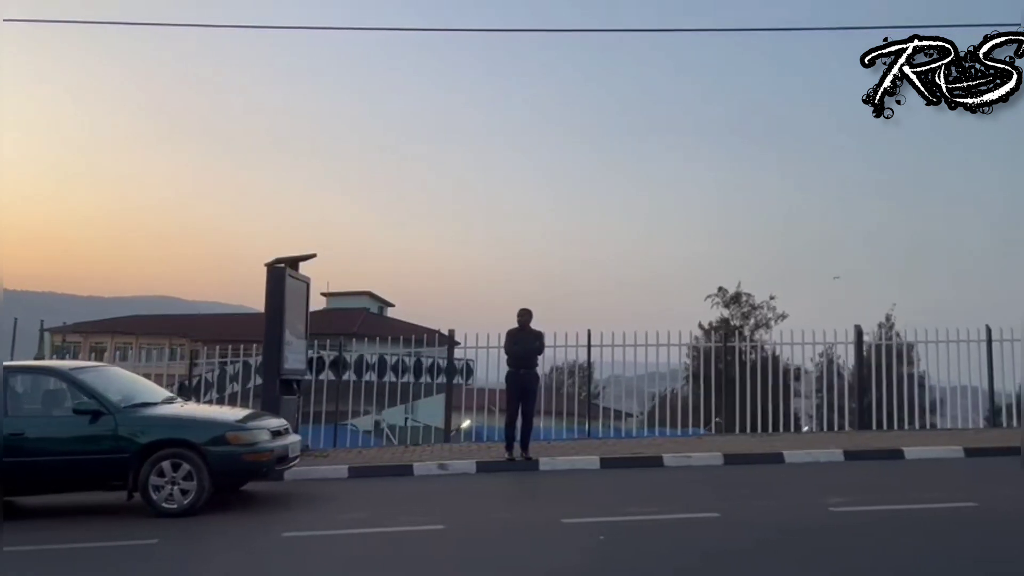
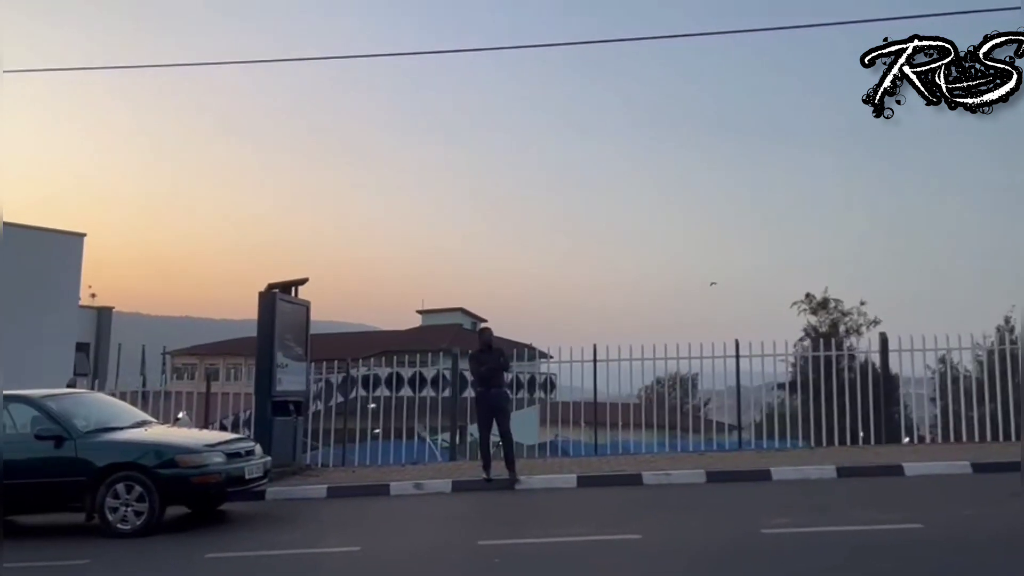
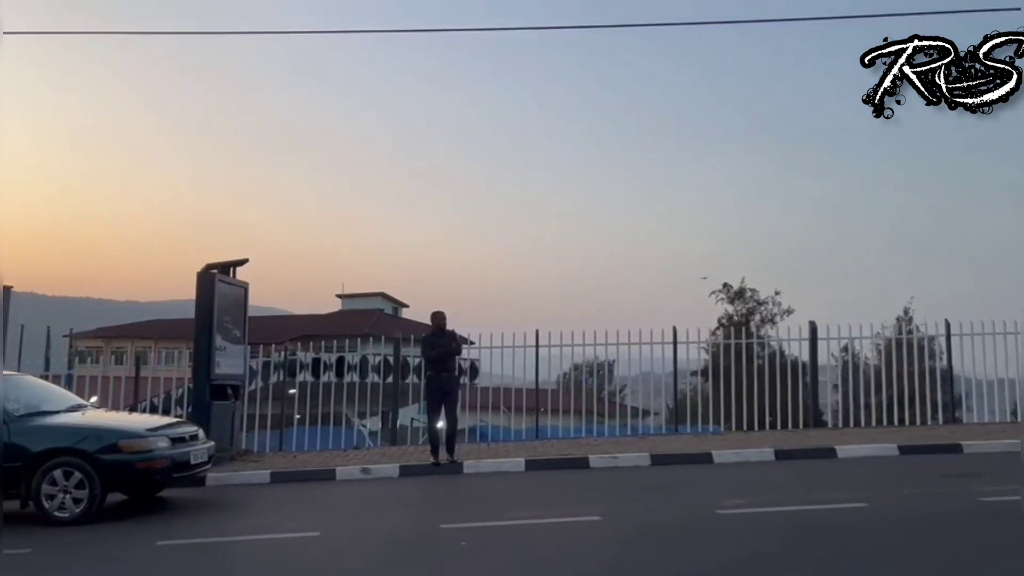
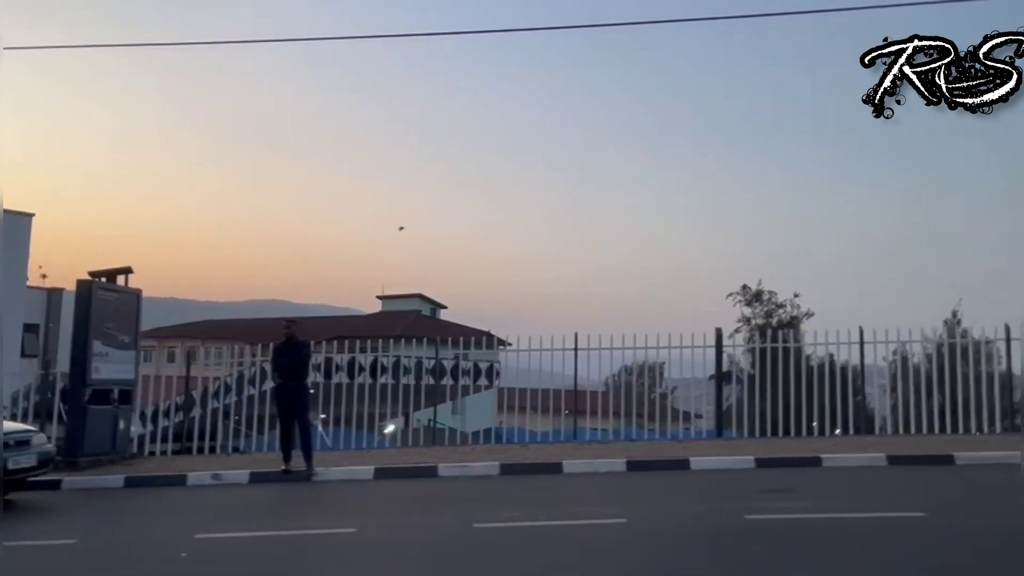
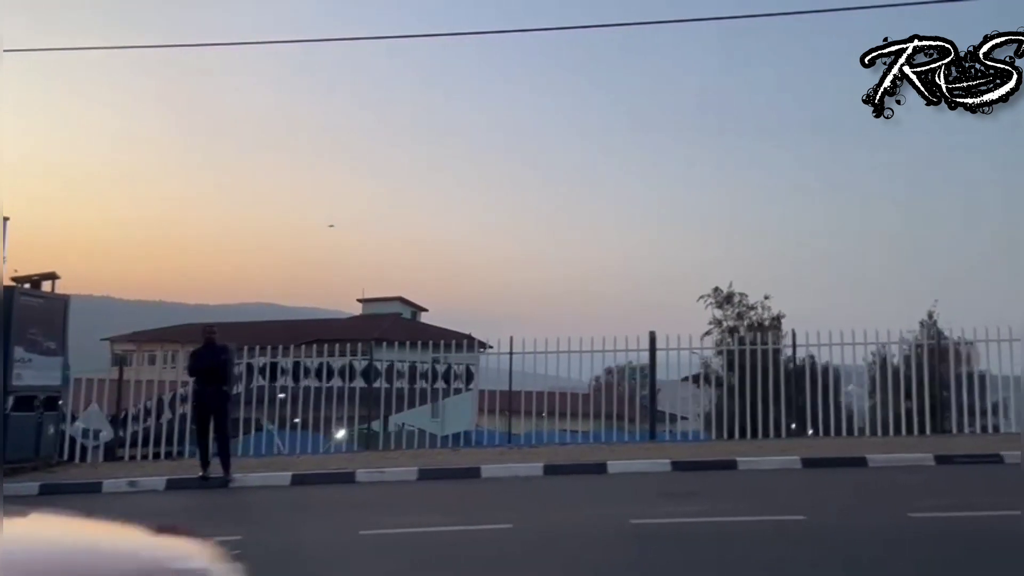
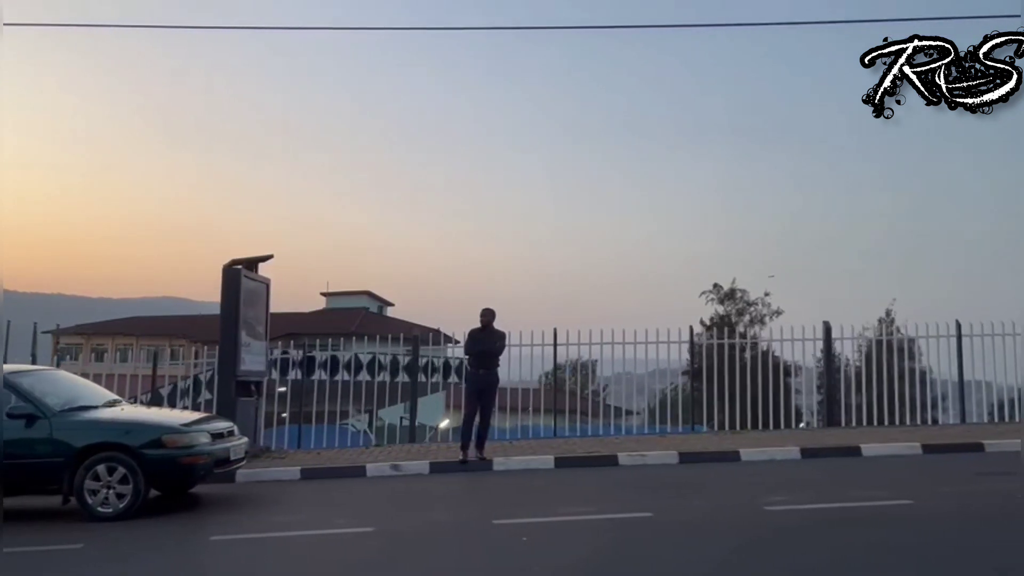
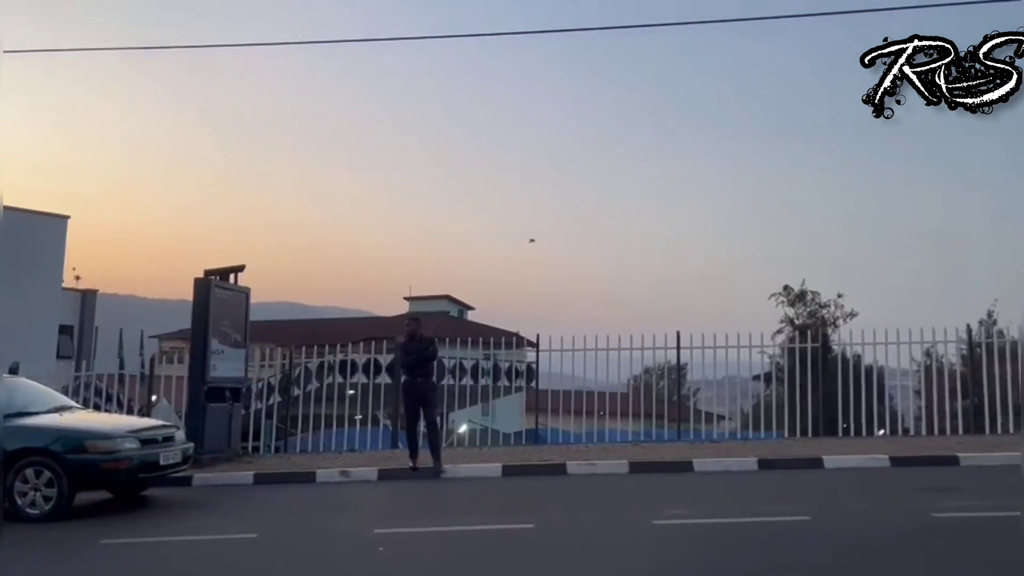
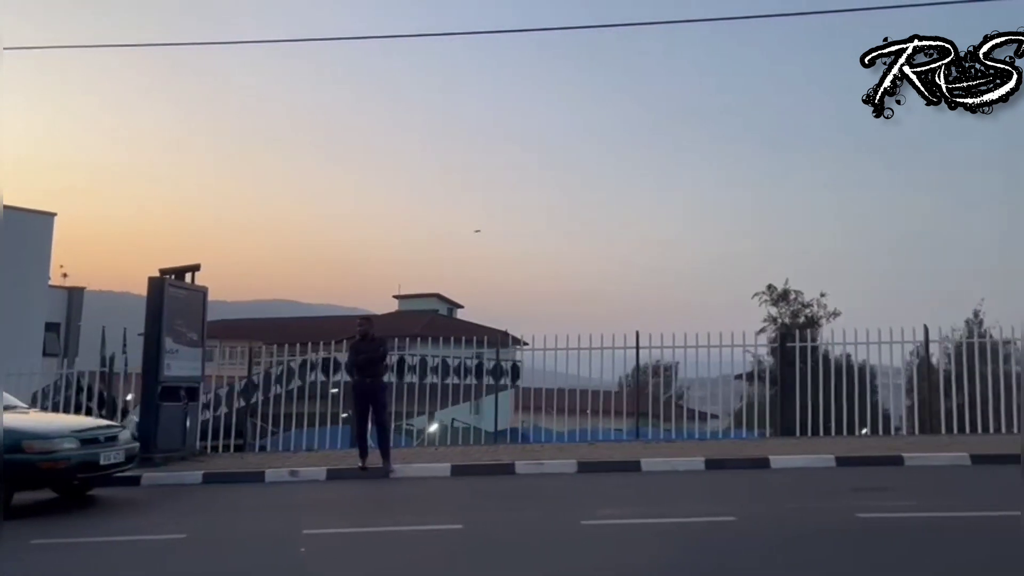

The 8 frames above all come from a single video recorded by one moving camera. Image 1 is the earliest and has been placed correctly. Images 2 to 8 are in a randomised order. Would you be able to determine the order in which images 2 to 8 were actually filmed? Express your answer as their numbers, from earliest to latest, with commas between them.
6, 3, 2, 7, 8, 4, 5
